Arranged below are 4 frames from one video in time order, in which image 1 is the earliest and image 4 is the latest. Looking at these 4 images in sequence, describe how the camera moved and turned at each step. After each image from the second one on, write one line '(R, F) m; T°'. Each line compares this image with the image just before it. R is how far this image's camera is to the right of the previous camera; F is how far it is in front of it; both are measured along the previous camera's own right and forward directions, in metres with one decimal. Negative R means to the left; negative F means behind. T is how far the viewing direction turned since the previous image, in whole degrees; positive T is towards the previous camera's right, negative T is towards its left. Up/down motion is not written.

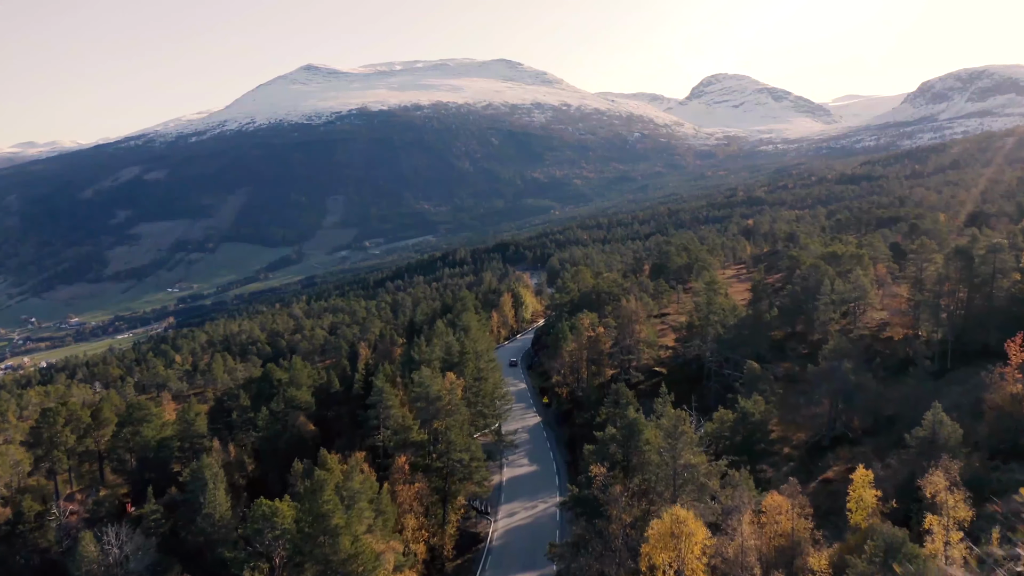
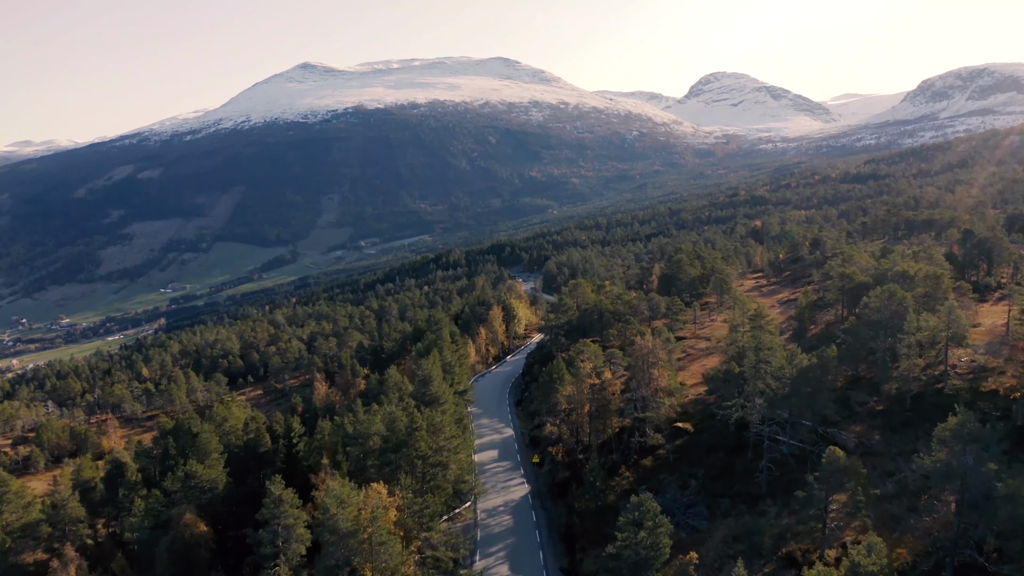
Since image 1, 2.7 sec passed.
(+1.5, +14.0) m; 0°
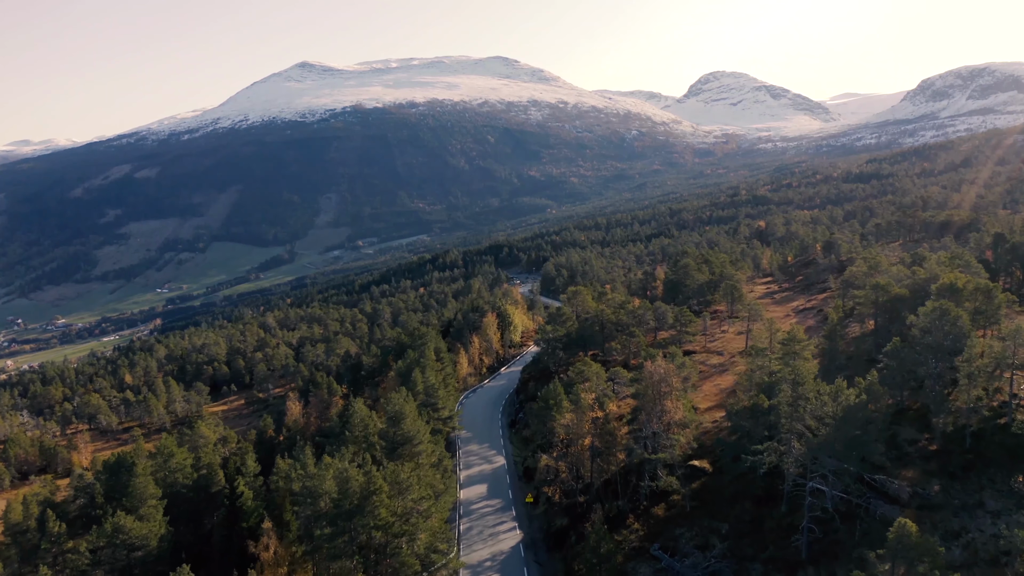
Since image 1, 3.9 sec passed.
(+0.7, +6.4) m; 0°
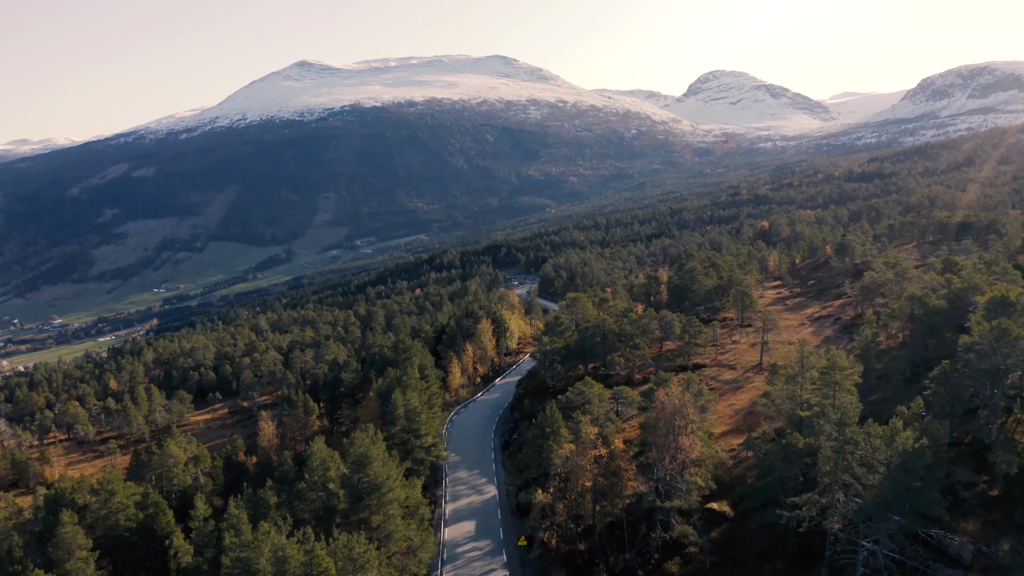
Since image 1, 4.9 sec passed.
(+0.6, +5.4) m; 0°
